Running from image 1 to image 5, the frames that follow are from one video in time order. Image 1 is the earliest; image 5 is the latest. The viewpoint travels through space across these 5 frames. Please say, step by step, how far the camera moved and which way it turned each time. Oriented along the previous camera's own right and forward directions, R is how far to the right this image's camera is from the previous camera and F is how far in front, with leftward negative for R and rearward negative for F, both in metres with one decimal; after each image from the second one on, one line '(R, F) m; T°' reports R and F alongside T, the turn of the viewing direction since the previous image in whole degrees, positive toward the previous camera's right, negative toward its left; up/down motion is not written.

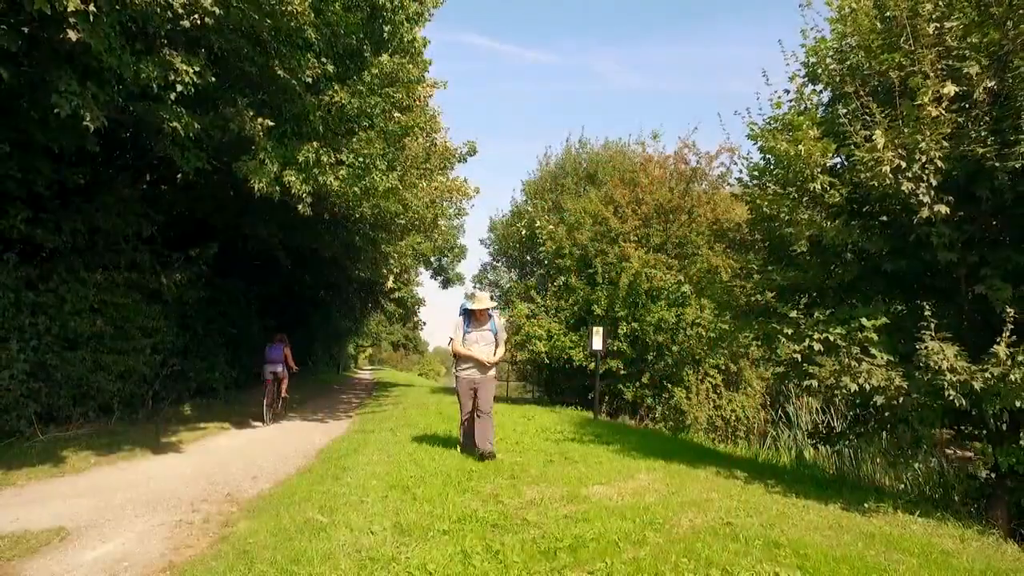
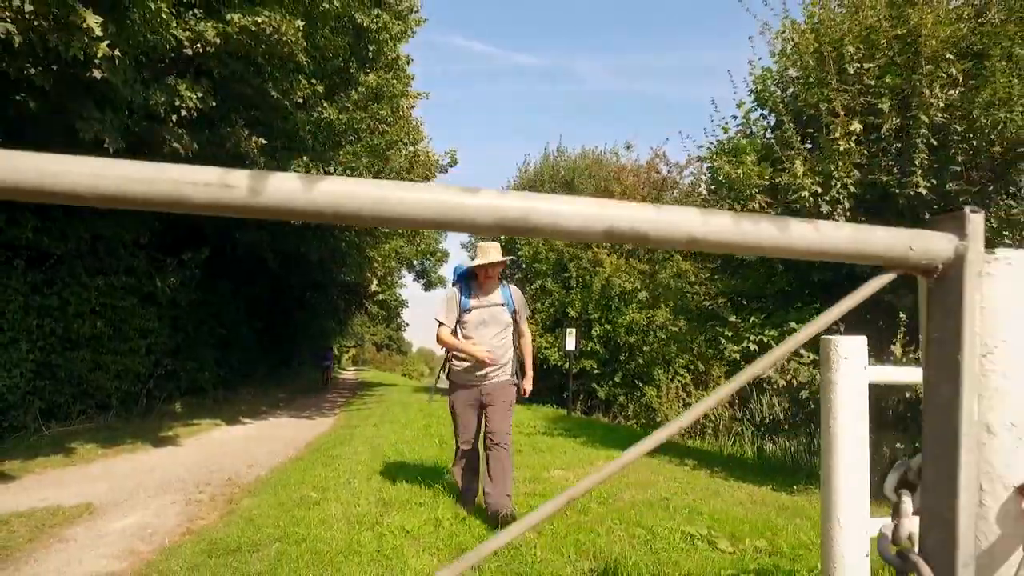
(+0.1, -0.9) m; +1°
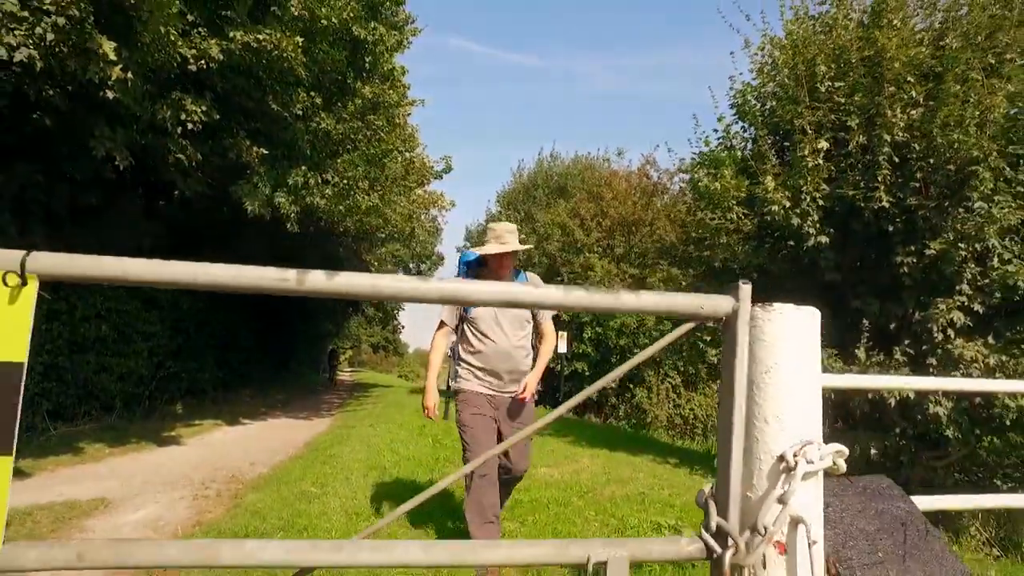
(+0.1, -0.5) m; 0°
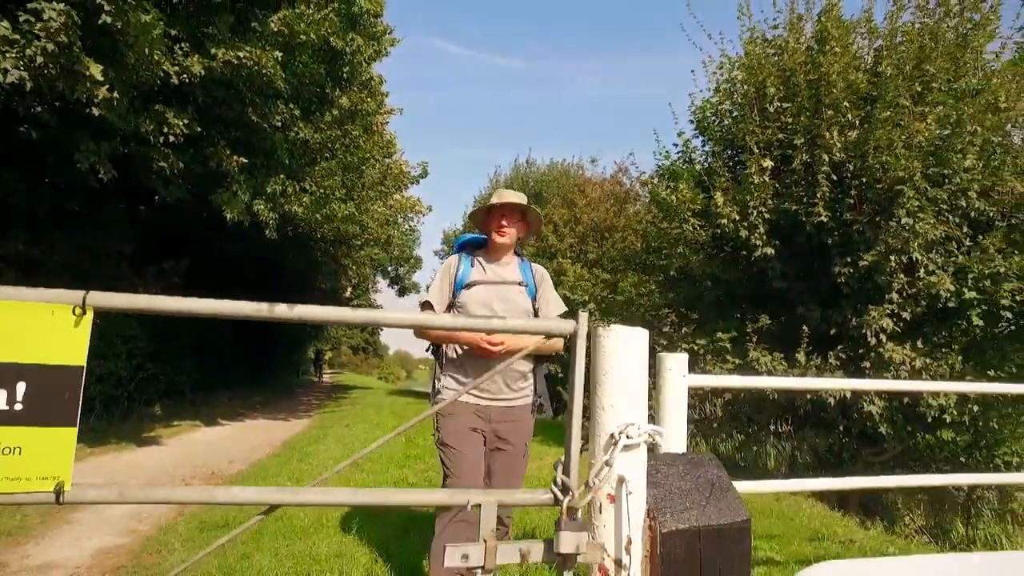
(+0.2, -0.5) m; +1°
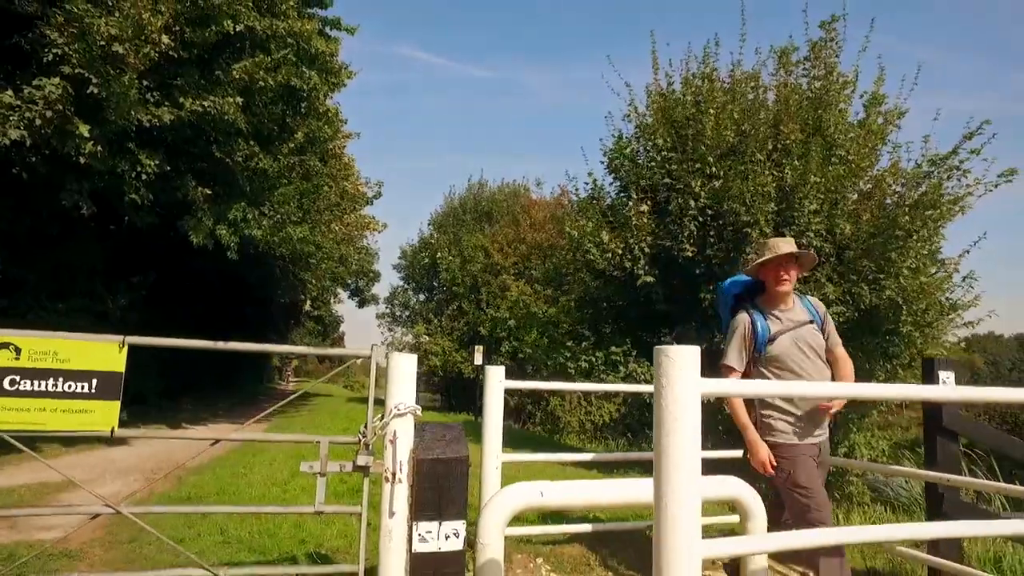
(+0.6, -1.7) m; +2°
